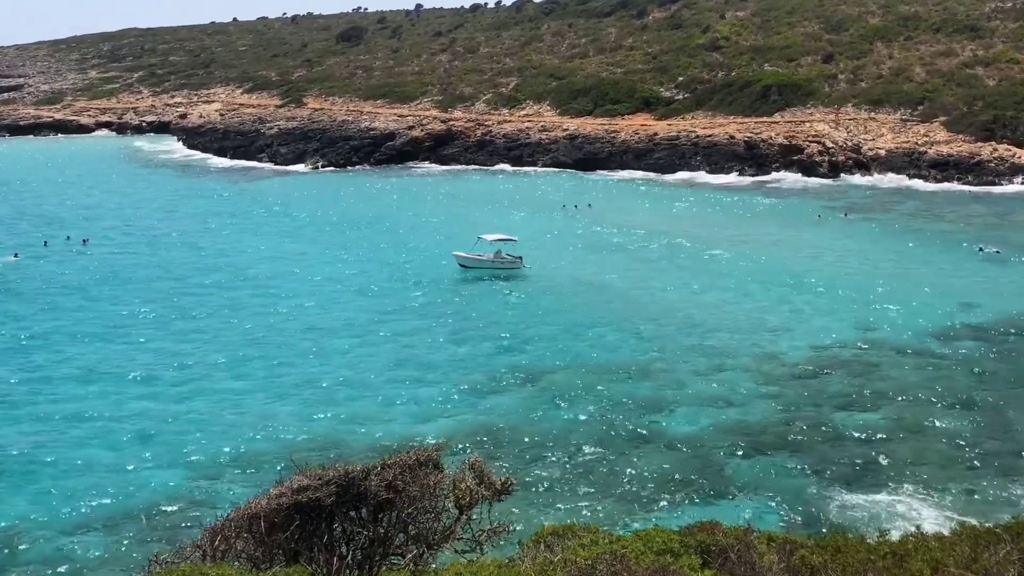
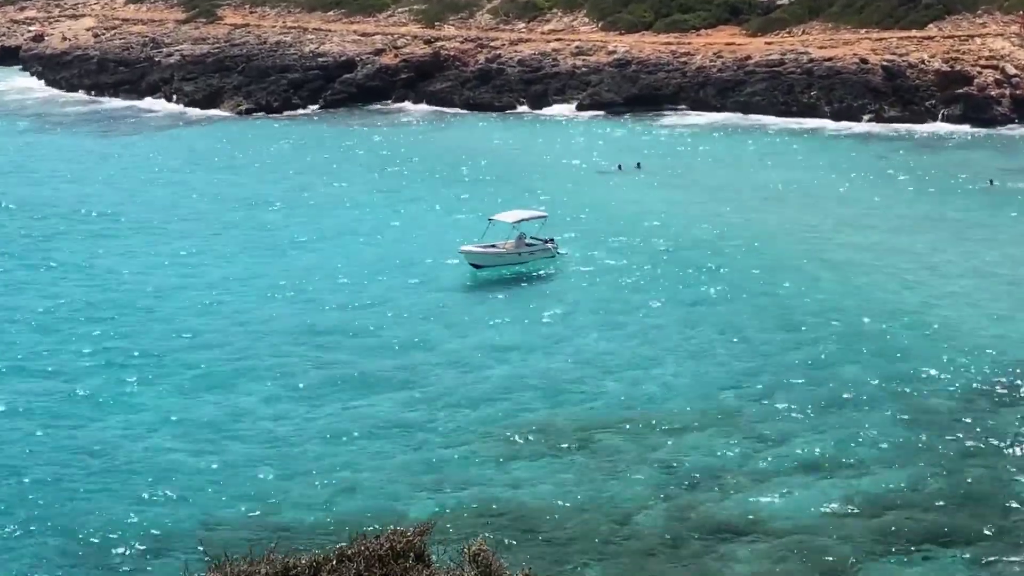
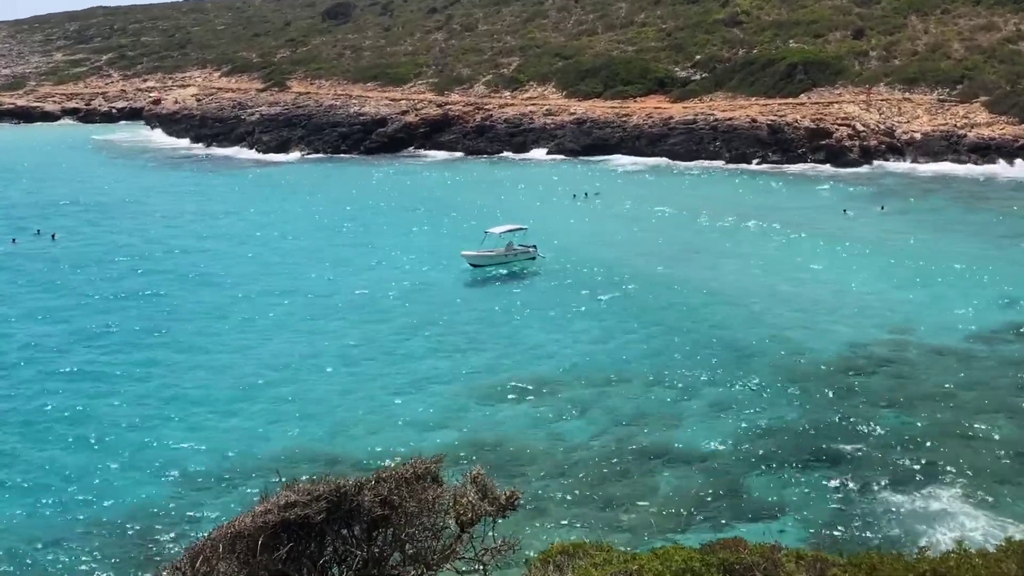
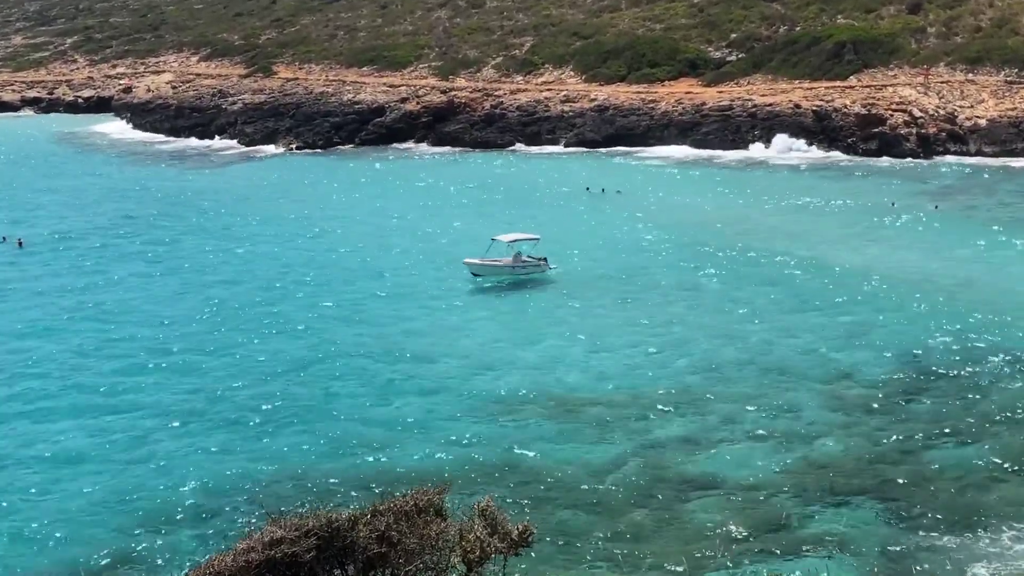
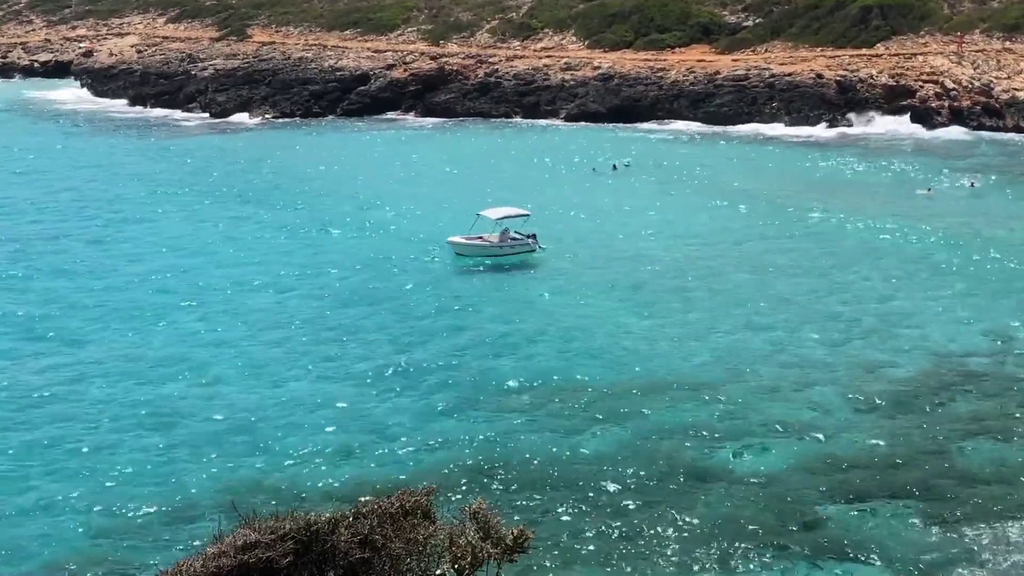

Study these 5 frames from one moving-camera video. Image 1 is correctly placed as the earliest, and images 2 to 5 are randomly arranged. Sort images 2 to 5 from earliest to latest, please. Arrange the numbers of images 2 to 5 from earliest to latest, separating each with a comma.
3, 4, 5, 2
